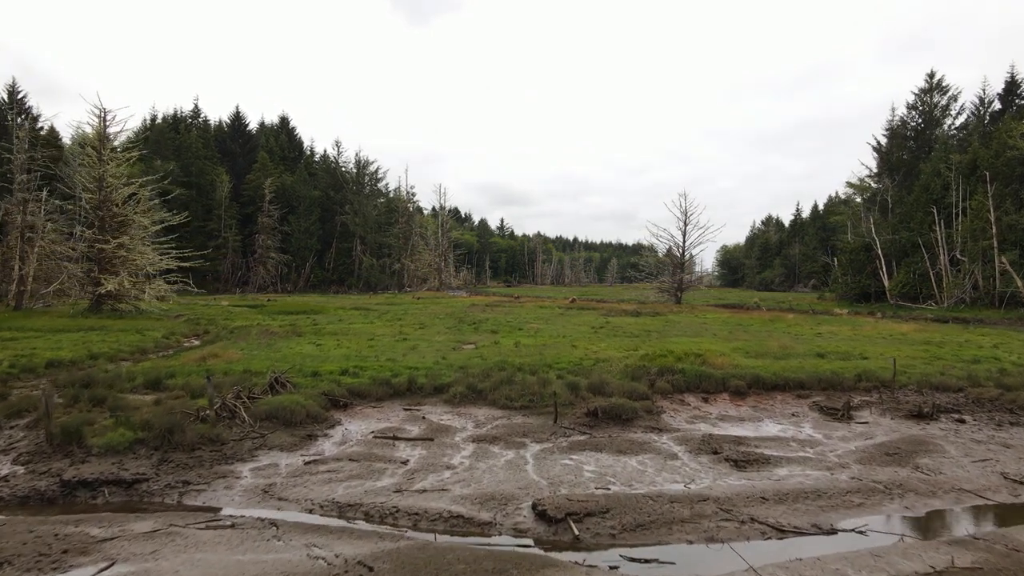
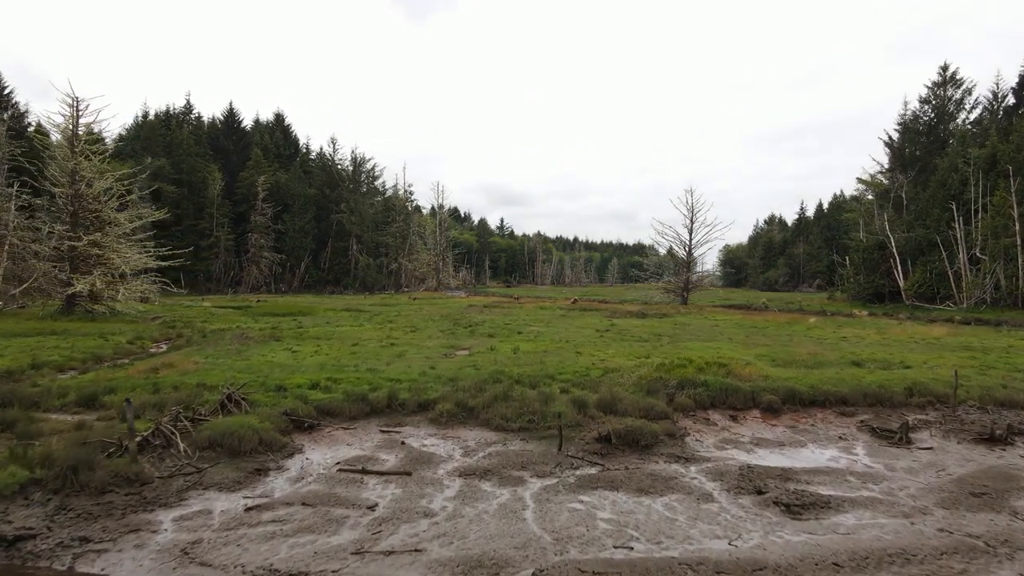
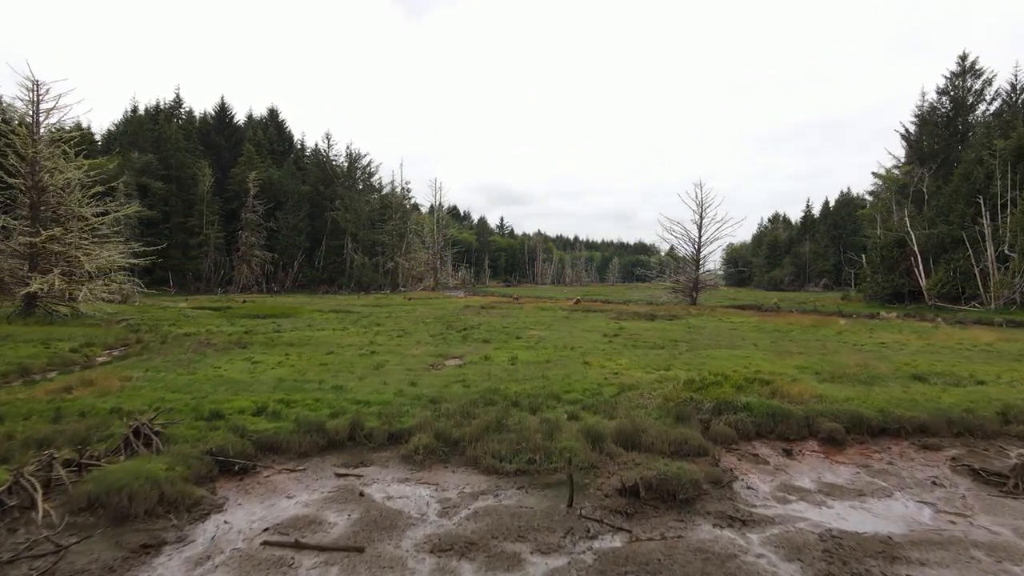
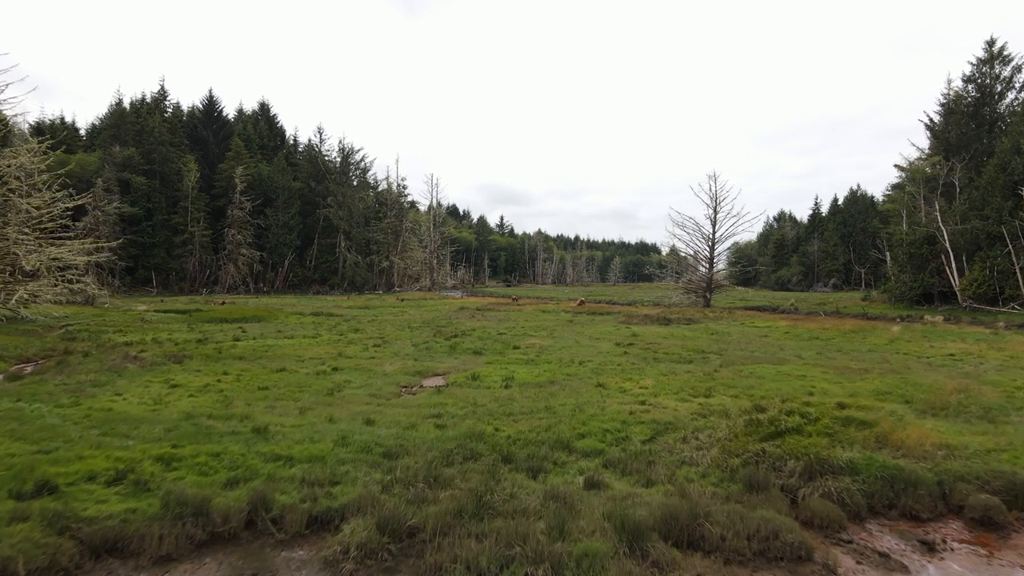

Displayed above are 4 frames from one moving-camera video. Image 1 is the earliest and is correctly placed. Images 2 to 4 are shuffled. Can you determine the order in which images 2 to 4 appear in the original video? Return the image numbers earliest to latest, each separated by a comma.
2, 3, 4
